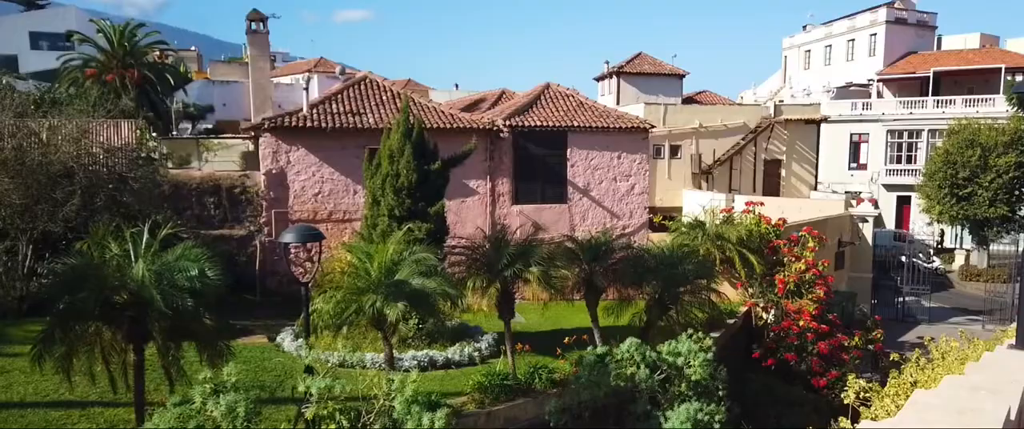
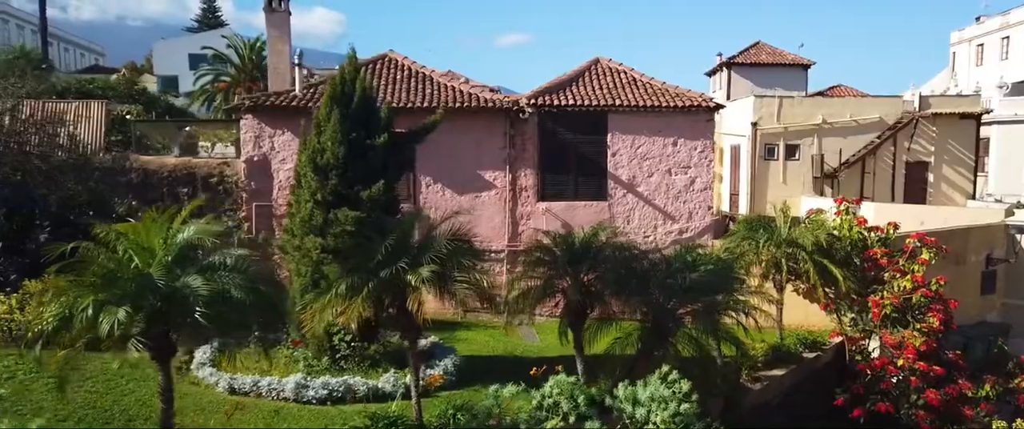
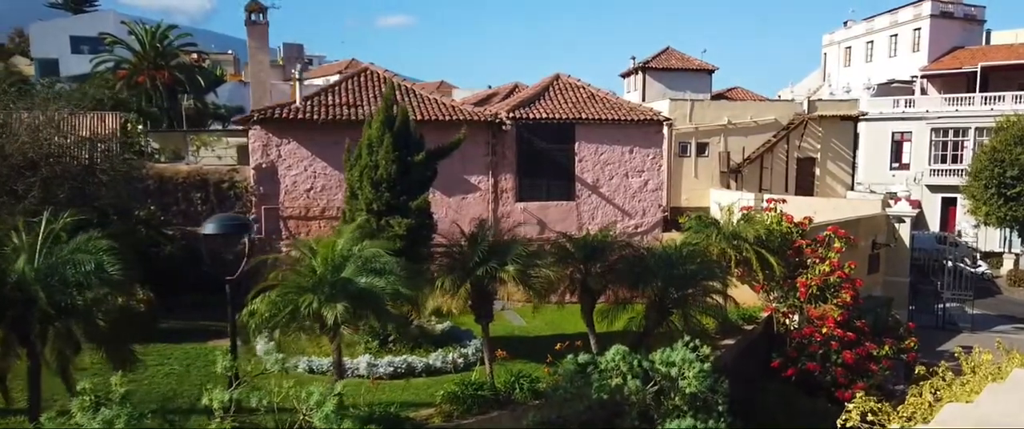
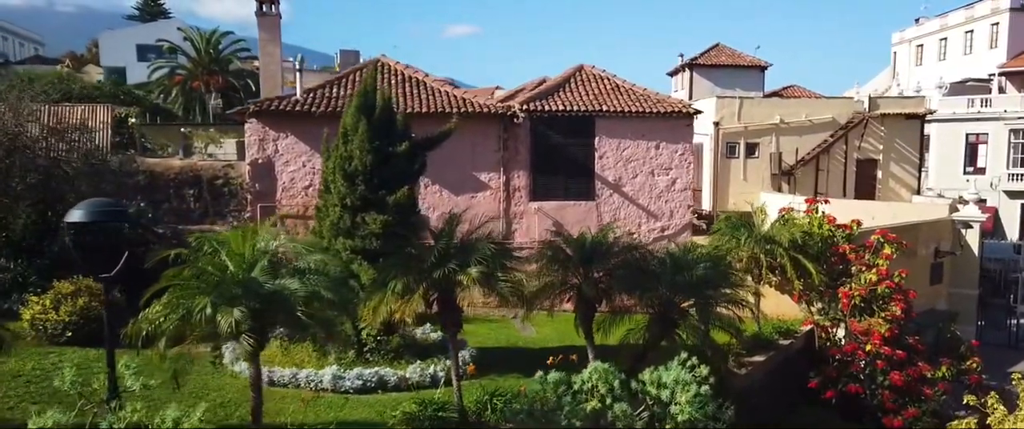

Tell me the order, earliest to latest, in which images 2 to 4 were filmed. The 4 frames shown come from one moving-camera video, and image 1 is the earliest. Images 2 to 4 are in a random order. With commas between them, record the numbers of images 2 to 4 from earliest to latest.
3, 4, 2
